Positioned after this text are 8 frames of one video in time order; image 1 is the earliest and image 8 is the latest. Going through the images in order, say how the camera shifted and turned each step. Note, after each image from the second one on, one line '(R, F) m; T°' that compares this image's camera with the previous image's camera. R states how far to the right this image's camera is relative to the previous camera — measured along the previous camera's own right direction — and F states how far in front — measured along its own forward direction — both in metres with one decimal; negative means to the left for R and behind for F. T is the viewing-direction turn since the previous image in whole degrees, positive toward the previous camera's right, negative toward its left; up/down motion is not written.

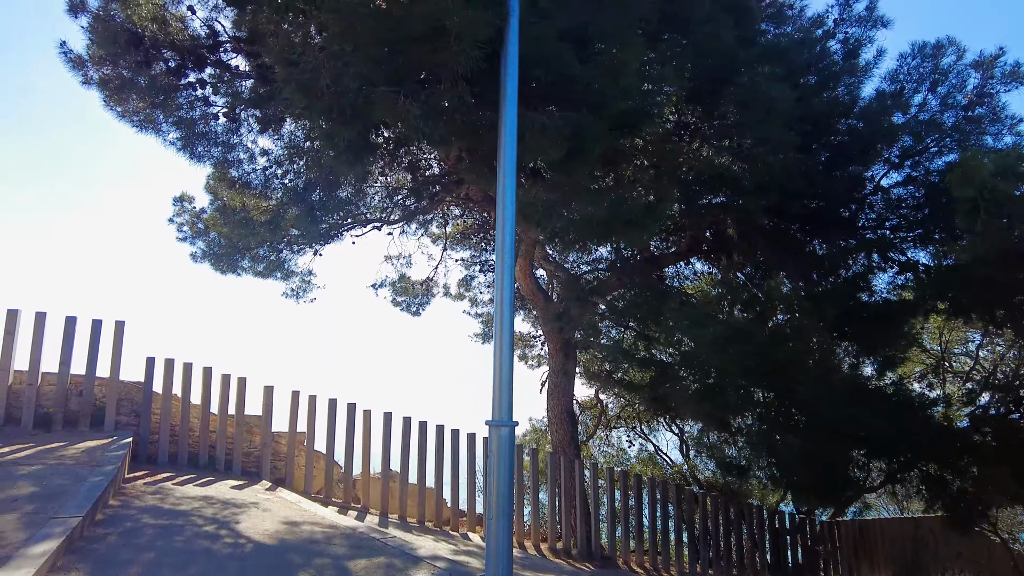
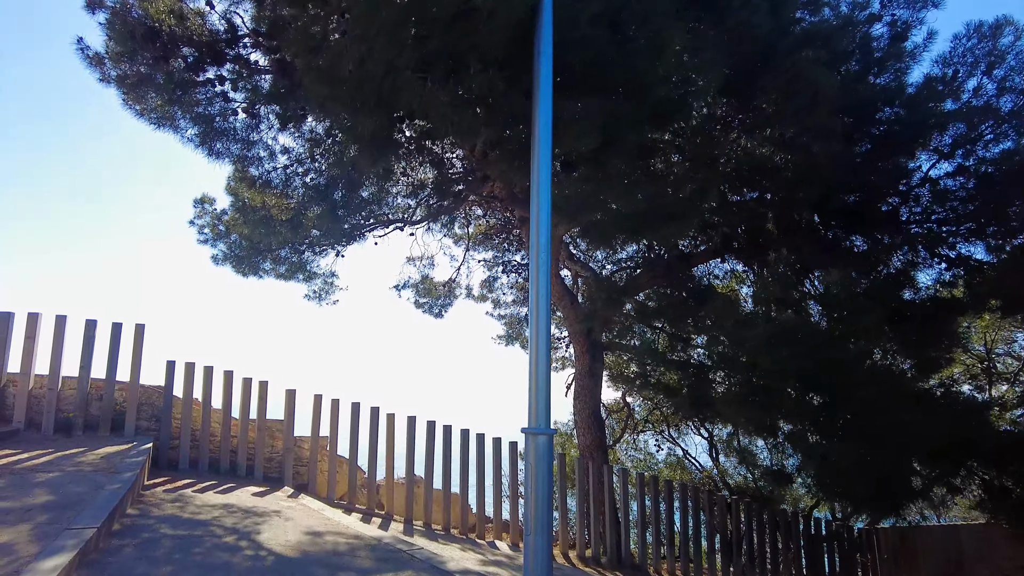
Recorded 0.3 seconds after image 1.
(-0.1, +0.2) m; -2°
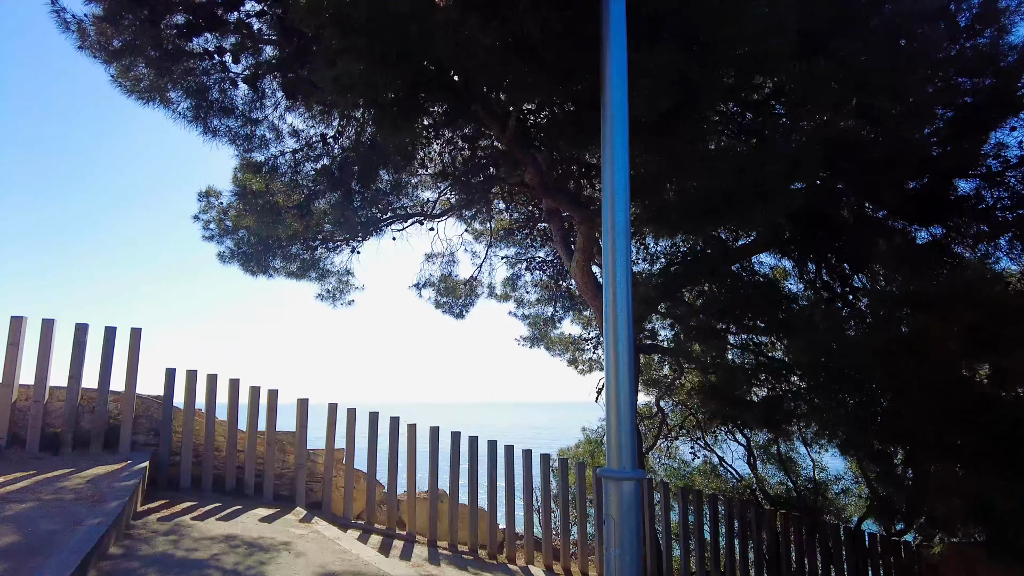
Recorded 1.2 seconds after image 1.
(-0.1, +0.5) m; -1°
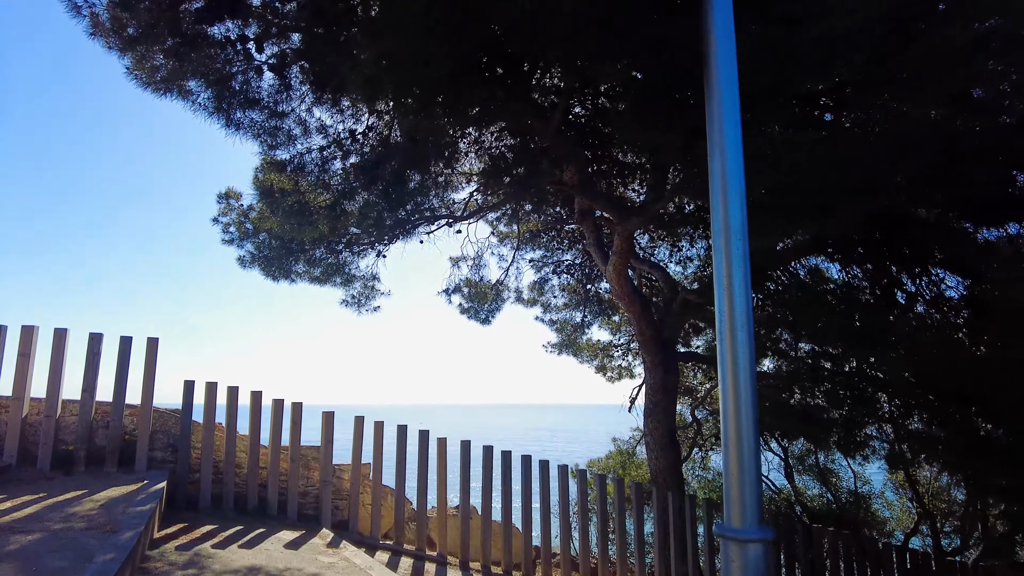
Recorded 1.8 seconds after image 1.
(-0.2, +0.3) m; -1°
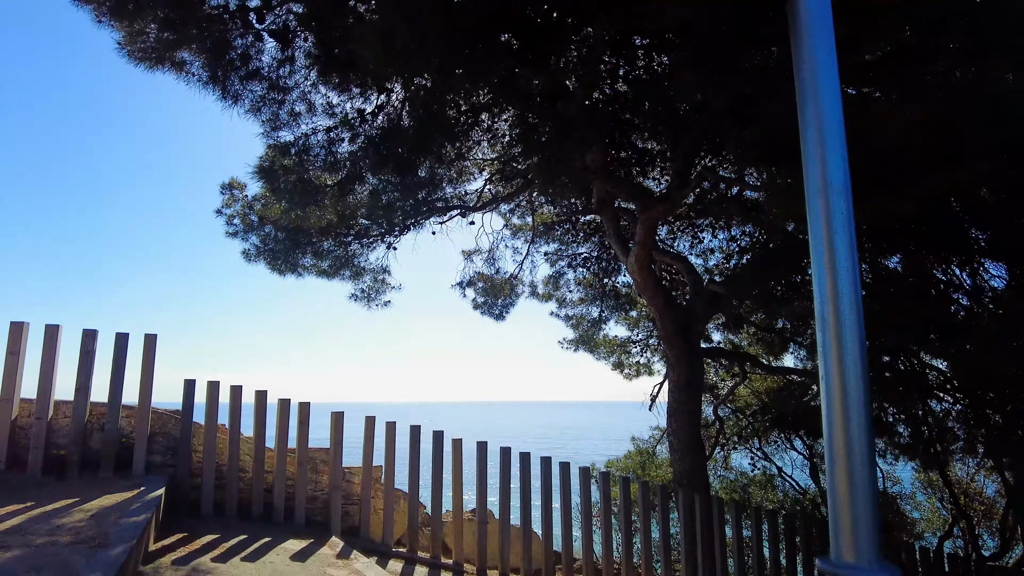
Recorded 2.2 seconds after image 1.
(-0.1, +0.2) m; -1°
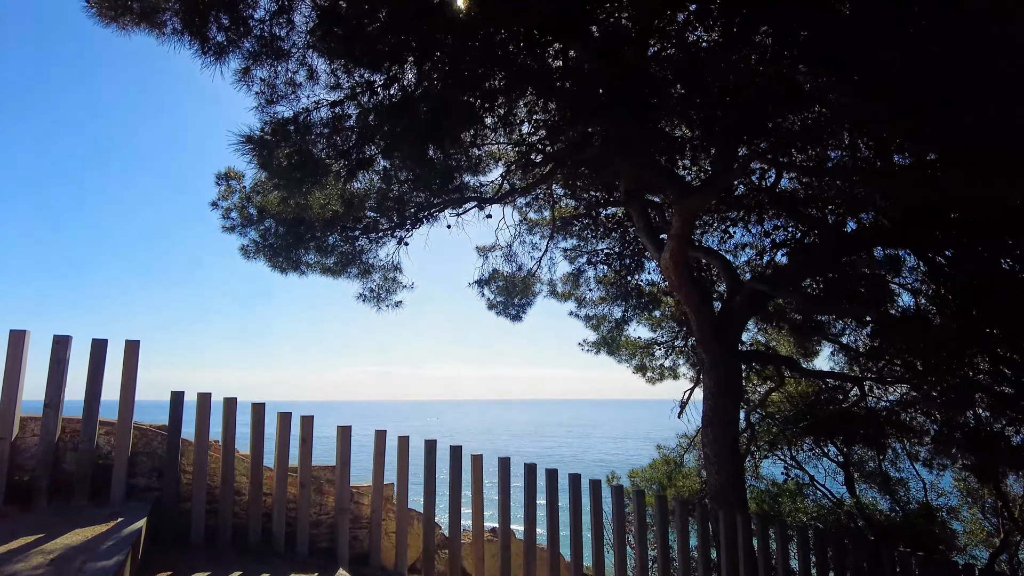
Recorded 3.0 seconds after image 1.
(-0.1, +0.4) m; 0°
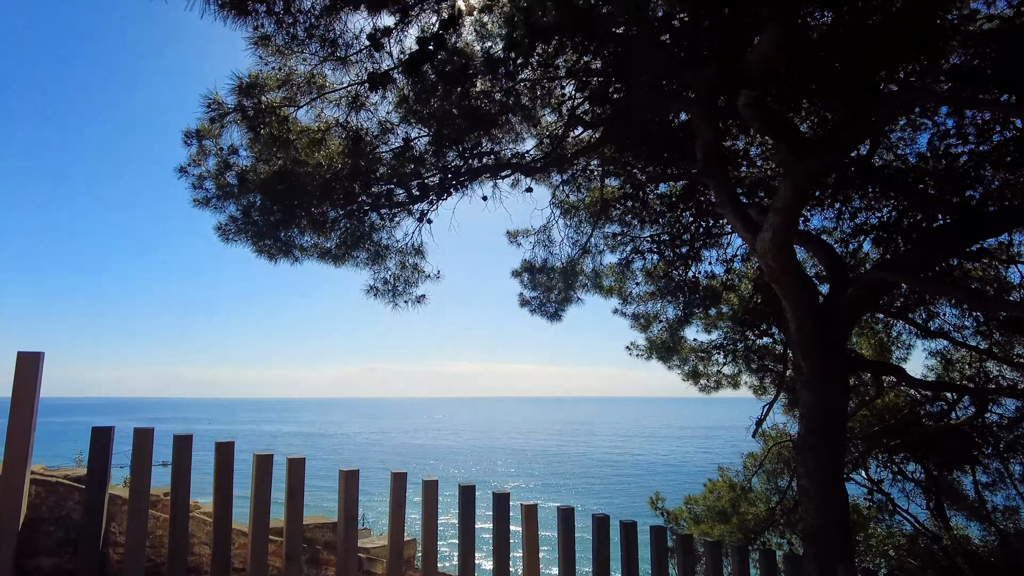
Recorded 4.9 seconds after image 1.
(-0.3, +1.0) m; -1°
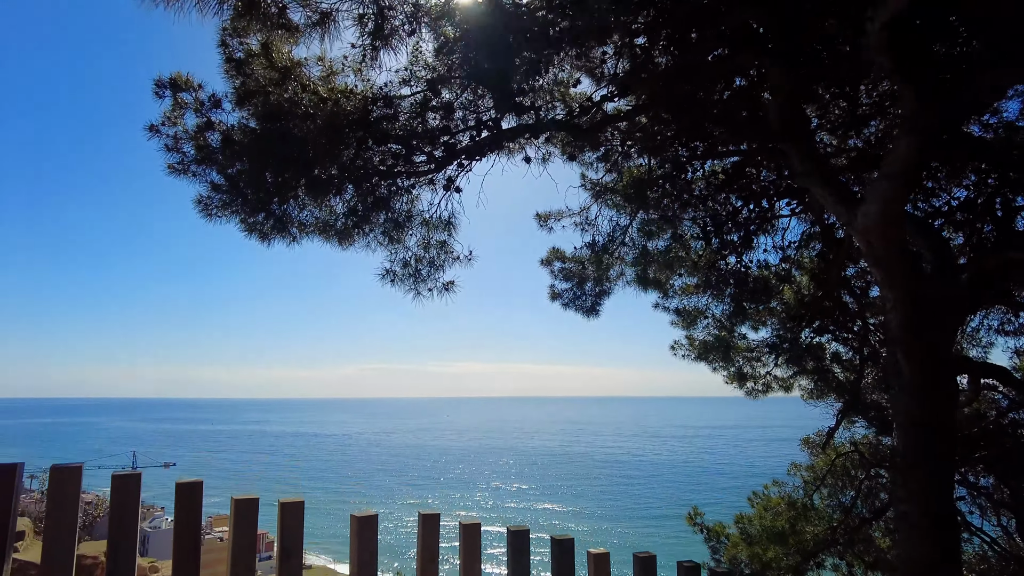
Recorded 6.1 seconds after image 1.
(-0.2, +0.7) m; 0°
